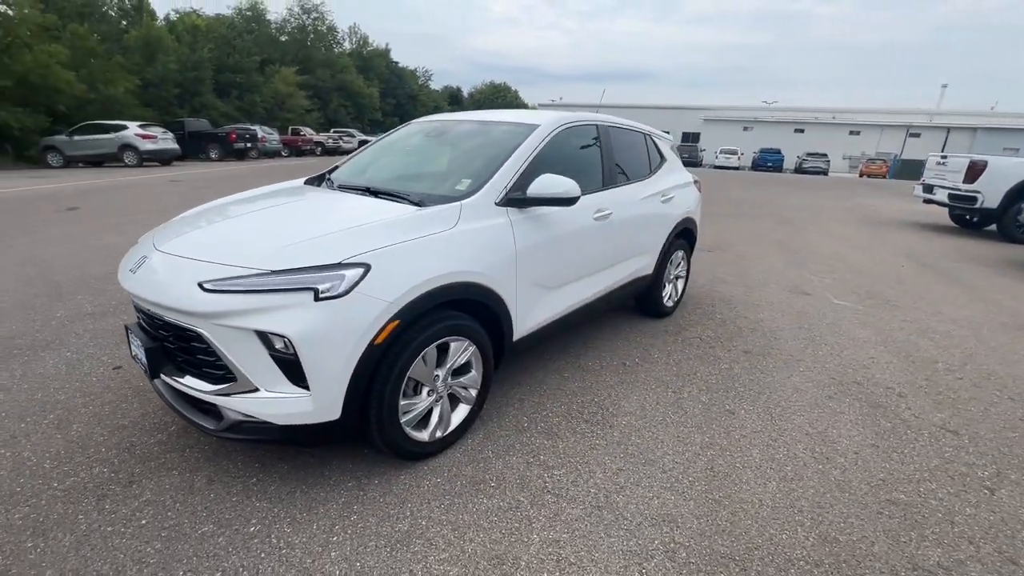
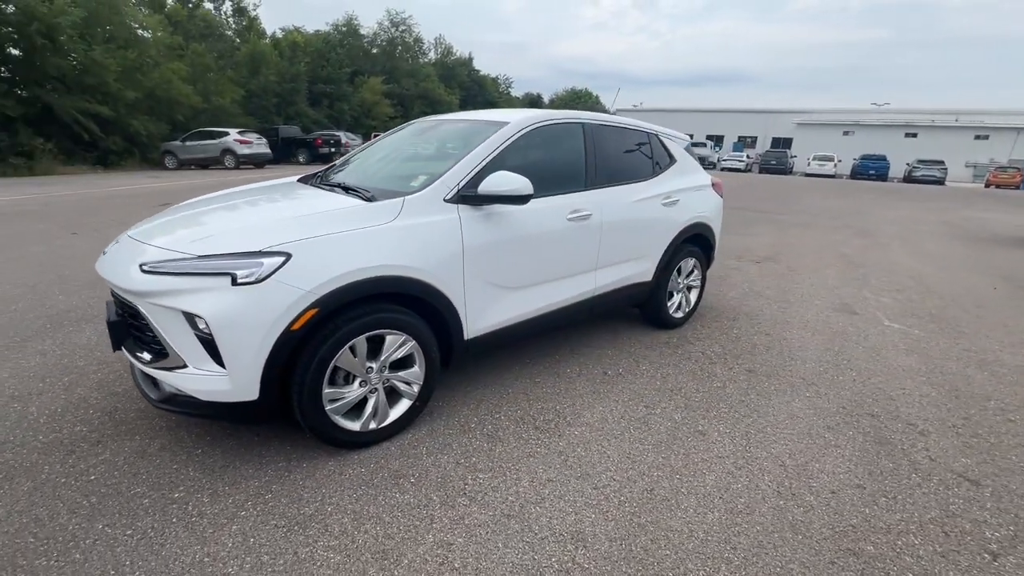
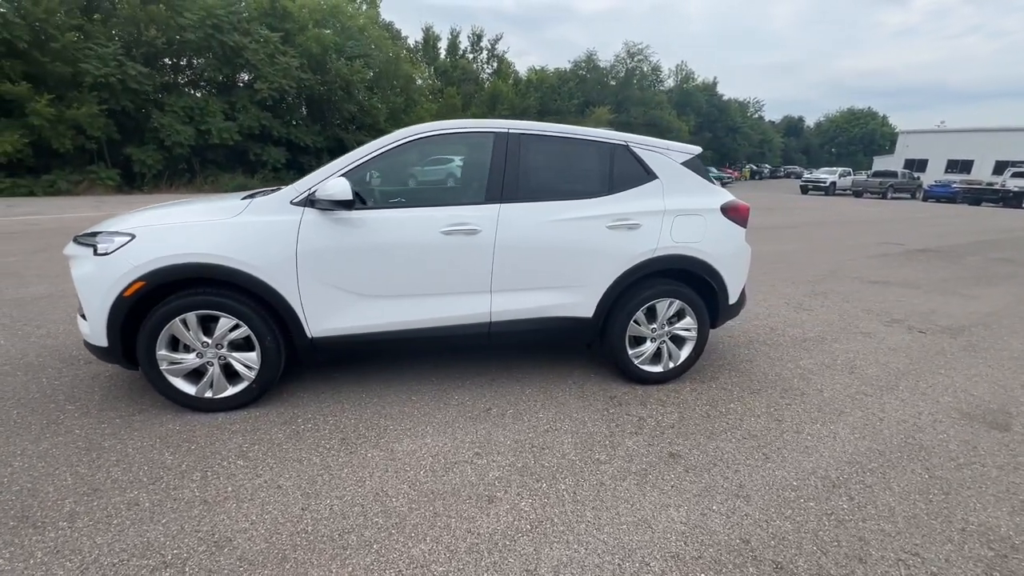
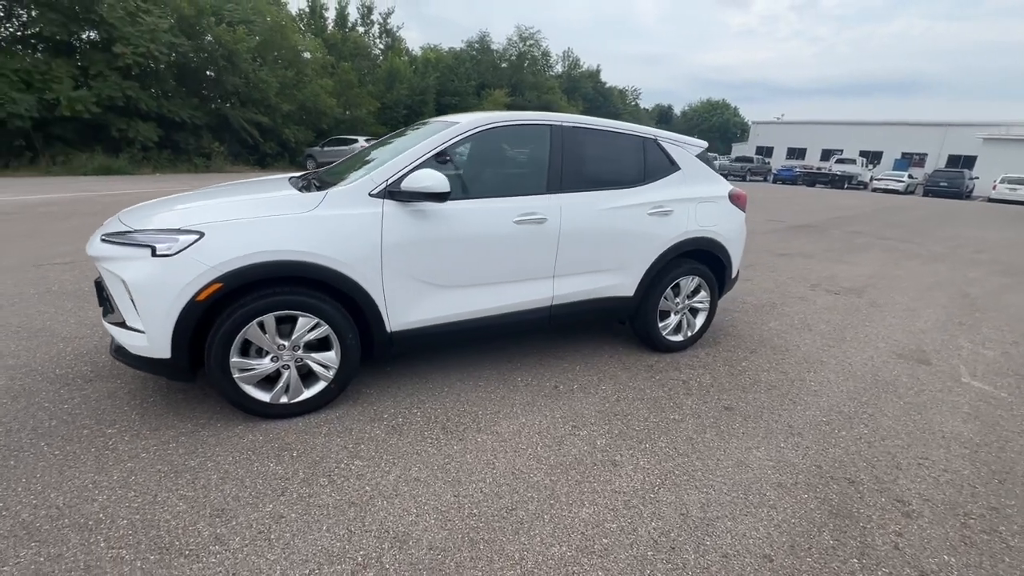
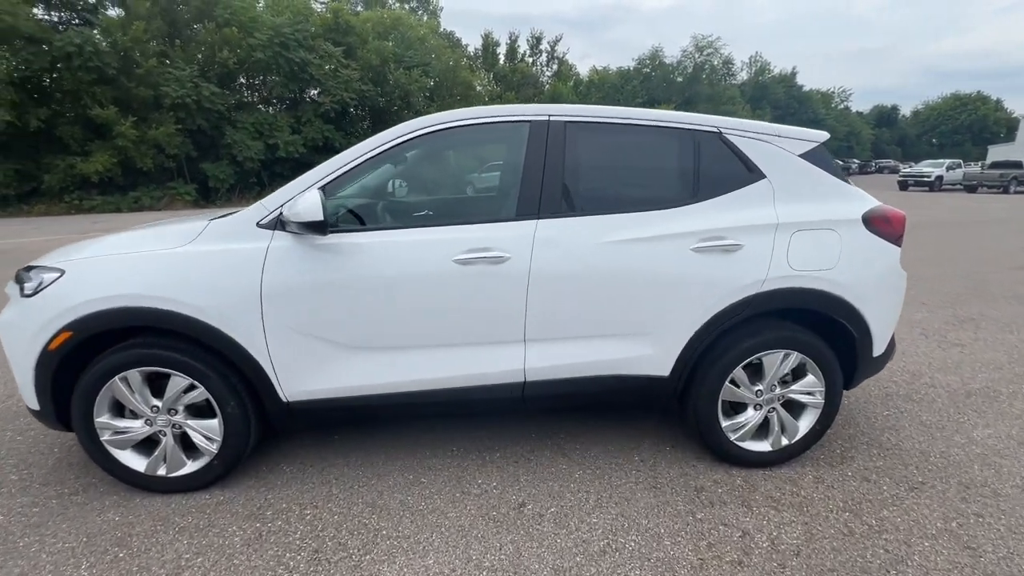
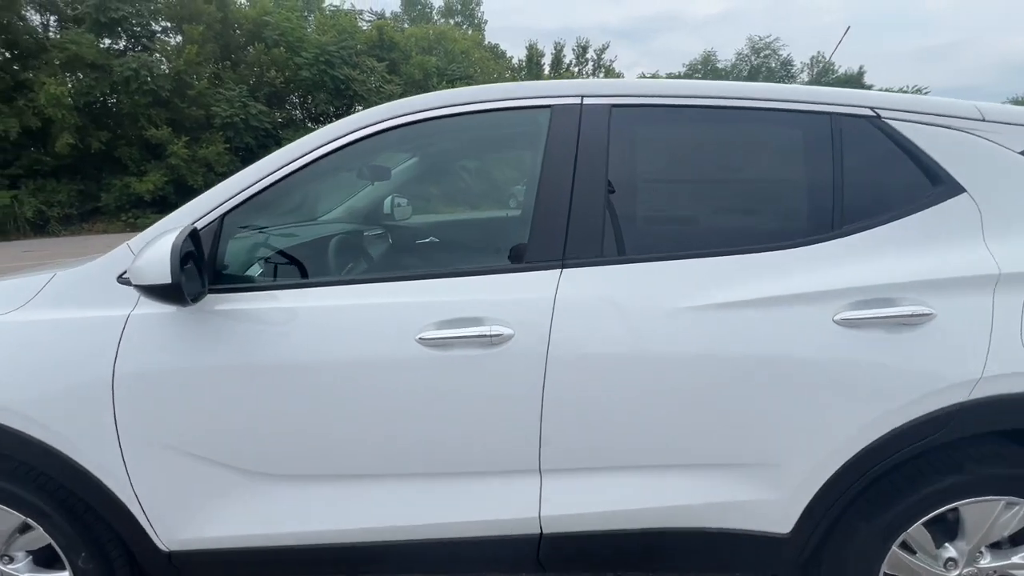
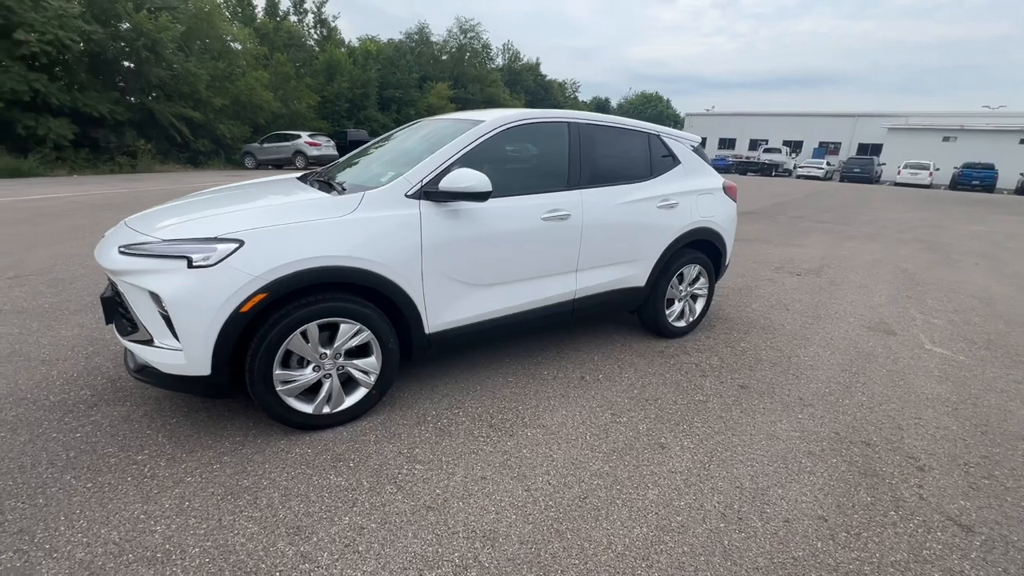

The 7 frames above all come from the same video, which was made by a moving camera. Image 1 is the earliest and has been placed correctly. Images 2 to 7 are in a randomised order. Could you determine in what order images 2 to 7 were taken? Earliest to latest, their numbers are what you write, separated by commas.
2, 7, 4, 3, 5, 6
